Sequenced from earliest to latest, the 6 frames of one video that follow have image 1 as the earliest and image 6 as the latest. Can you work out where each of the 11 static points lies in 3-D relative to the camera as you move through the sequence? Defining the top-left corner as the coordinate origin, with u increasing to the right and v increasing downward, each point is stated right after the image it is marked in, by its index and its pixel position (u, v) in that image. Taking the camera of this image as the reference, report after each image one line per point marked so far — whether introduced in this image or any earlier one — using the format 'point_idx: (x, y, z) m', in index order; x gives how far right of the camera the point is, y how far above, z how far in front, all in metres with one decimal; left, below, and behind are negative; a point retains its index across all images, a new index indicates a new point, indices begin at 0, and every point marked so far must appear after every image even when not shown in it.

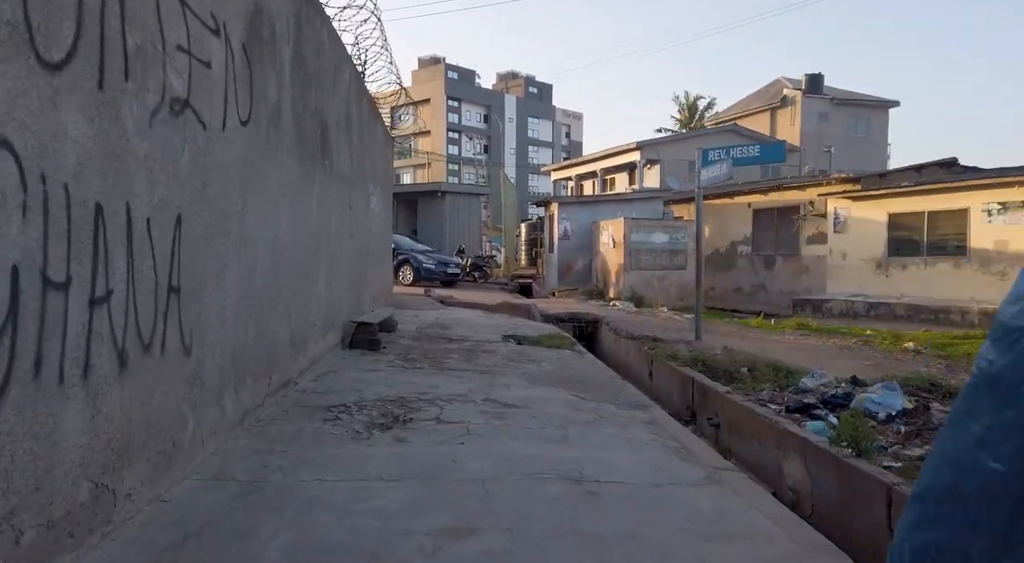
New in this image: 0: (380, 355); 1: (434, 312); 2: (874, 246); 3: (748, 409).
0: (-1.4, -0.8, +7.9) m
1: (-1.4, -0.5, +13.0) m
2: (+8.2, +0.8, +17.2) m
3: (+2.0, -1.1, +6.4) m
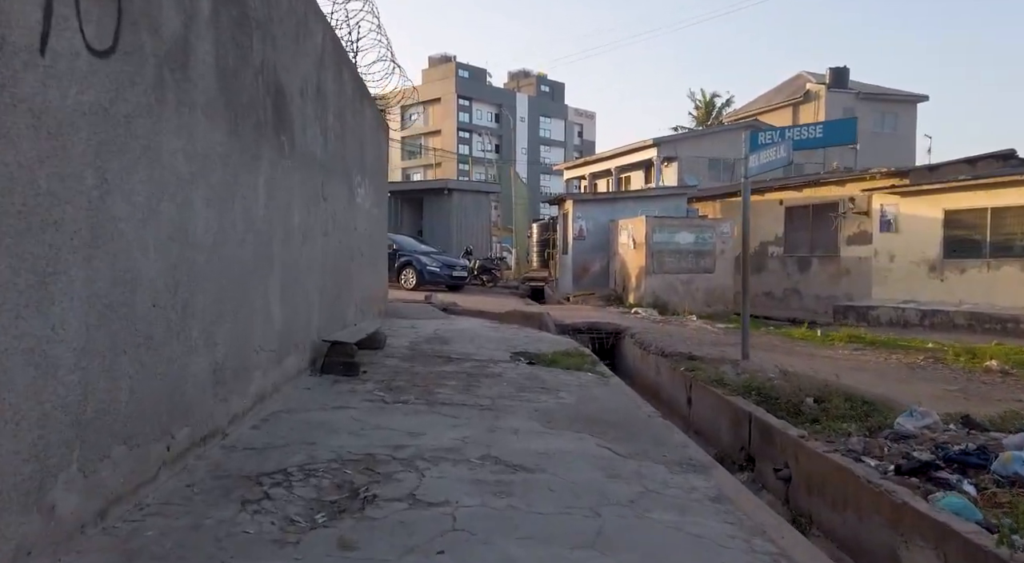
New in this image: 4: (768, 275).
0: (-1.3, -0.9, +6.3) m
1: (-1.2, -0.6, +11.4) m
2: (+8.5, +0.7, +15.5) m
3: (+2.0, -1.2, +4.7) m
4: (+6.5, +0.2, +19.3) m
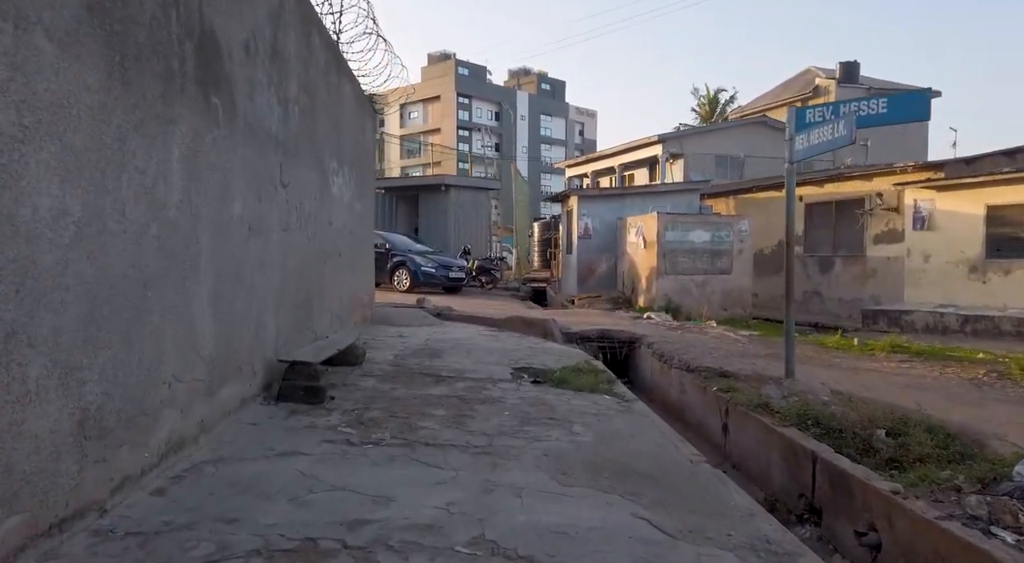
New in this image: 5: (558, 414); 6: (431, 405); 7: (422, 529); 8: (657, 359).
0: (-1.3, -0.9, +5.0) m
1: (-1.2, -0.7, +10.1) m
2: (+8.5, +0.7, +14.2) m
3: (+2.1, -1.2, +3.5) m
4: (+6.5, +0.1, +18.1) m
5: (+0.3, -1.0, +5.6) m
6: (-0.6, -0.9, +5.7) m
7: (-0.4, -1.0, +3.1) m
8: (+1.8, -0.9, +9.2) m
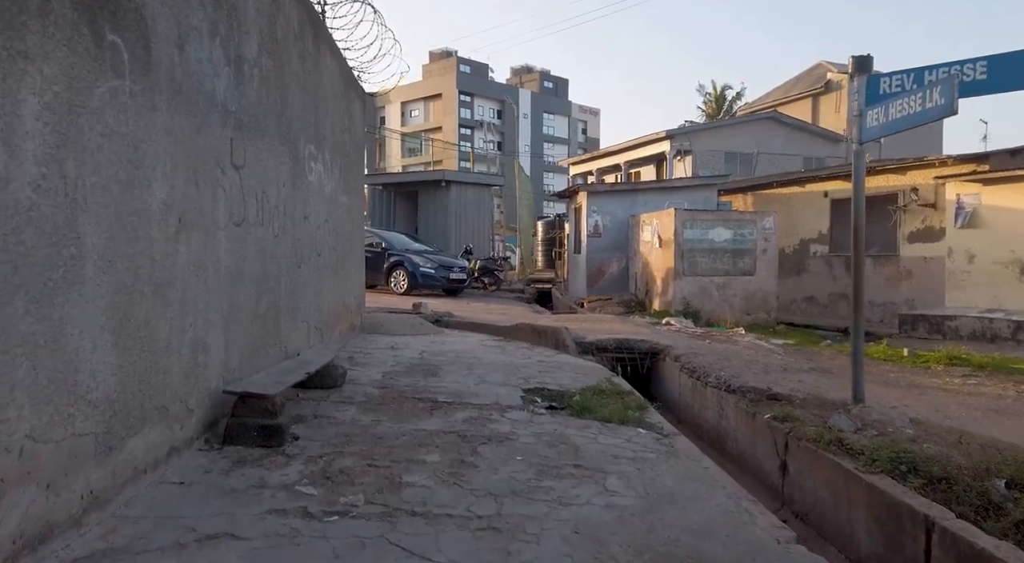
0: (-1.2, -0.9, +3.8) m
1: (-1.1, -0.7, +8.9) m
2: (+8.6, +0.6, +12.9) m
3: (+2.1, -1.2, +2.2) m
4: (+6.6, +0.1, +16.8) m
5: (+0.4, -1.0, +4.3) m
6: (-0.5, -1.0, +4.4) m
7: (-0.3, -1.1, +1.9) m
8: (+1.9, -1.0, +8.0) m
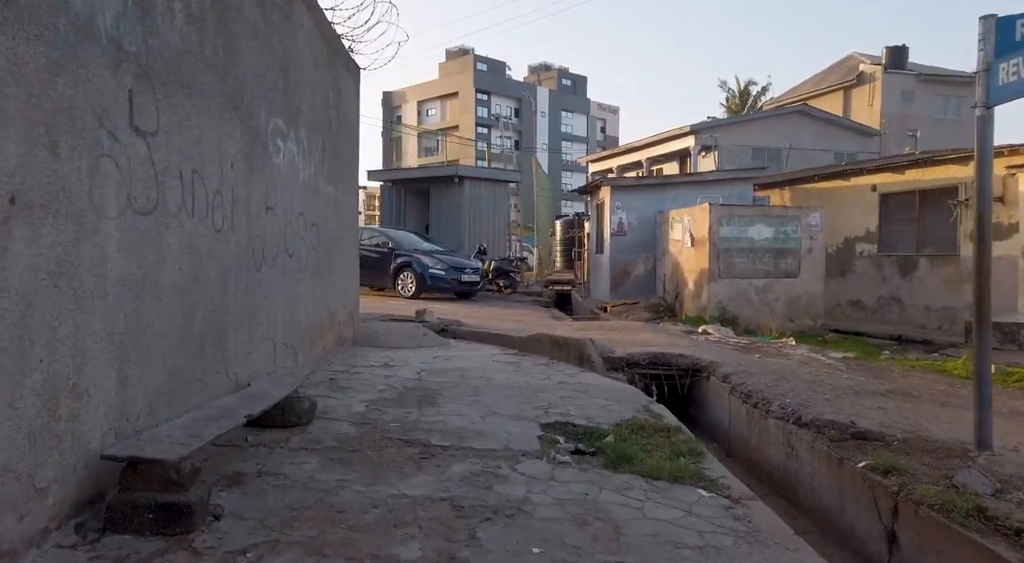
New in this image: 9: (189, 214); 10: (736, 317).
0: (-1.2, -1.0, +2.5) m
1: (-0.9, -0.7, +7.6) m
2: (+8.8, +0.6, +11.4) m
3: (+2.1, -1.3, +0.8) m
4: (+7.0, 0.0, +15.3) m
5: (+0.5, -1.1, +3.0) m
6: (-0.5, -1.0, +3.1) m
7: (-0.3, -1.1, +0.6) m
8: (+2.0, -1.0, +6.6) m
9: (-1.6, +0.3, +3.8) m
10: (+3.8, -0.6, +12.9) m
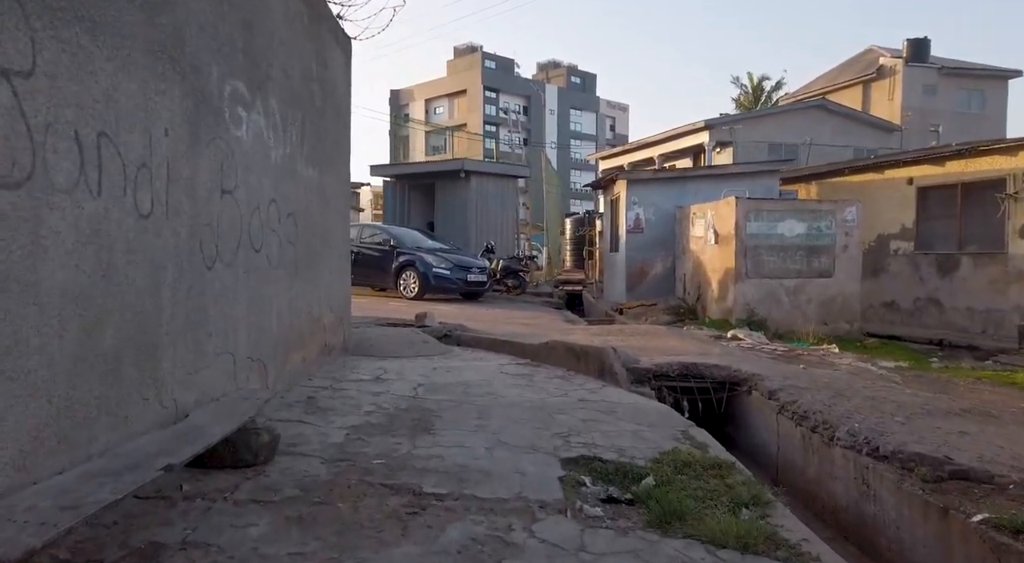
0: (-1.1, -1.0, +1.5) m
1: (-0.8, -0.7, +6.6) m
2: (+9.0, +0.6, +10.3) m
3: (+2.2, -1.3, -0.2) m
4: (+7.2, 0.0, +14.3) m
5: (+0.5, -1.1, +2.0) m
6: (-0.4, -1.0, +2.1) m
7: (-0.3, -1.1, -0.4) m
8: (+2.1, -1.0, +5.6) m
9: (-1.6, +0.3, +2.8) m
10: (+4.0, -0.6, +11.9) m
